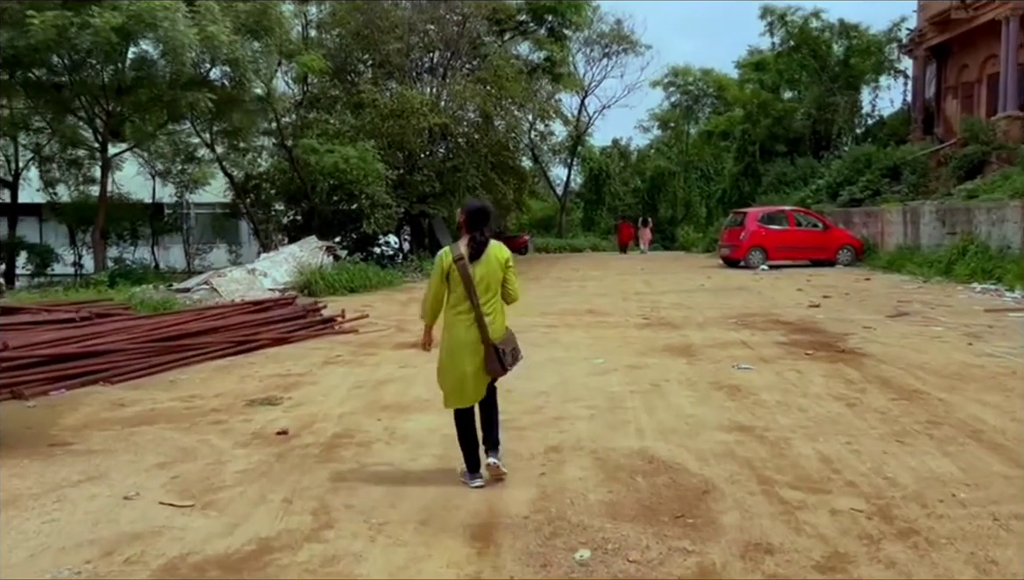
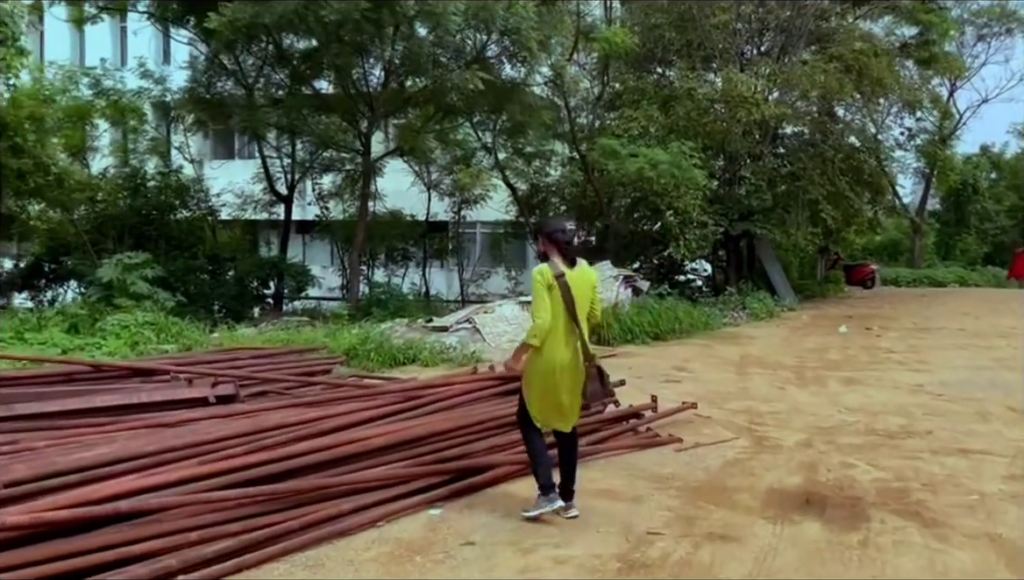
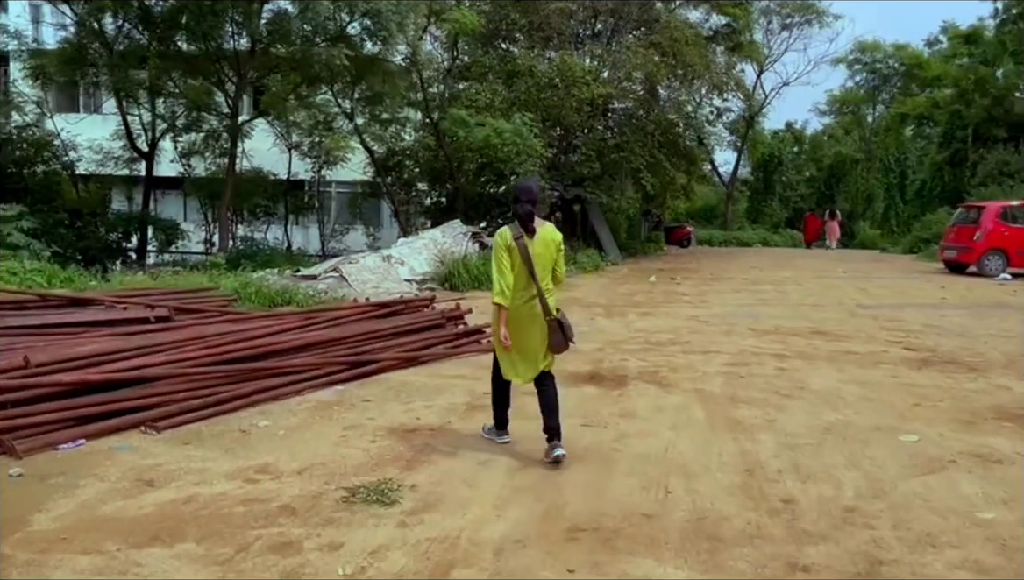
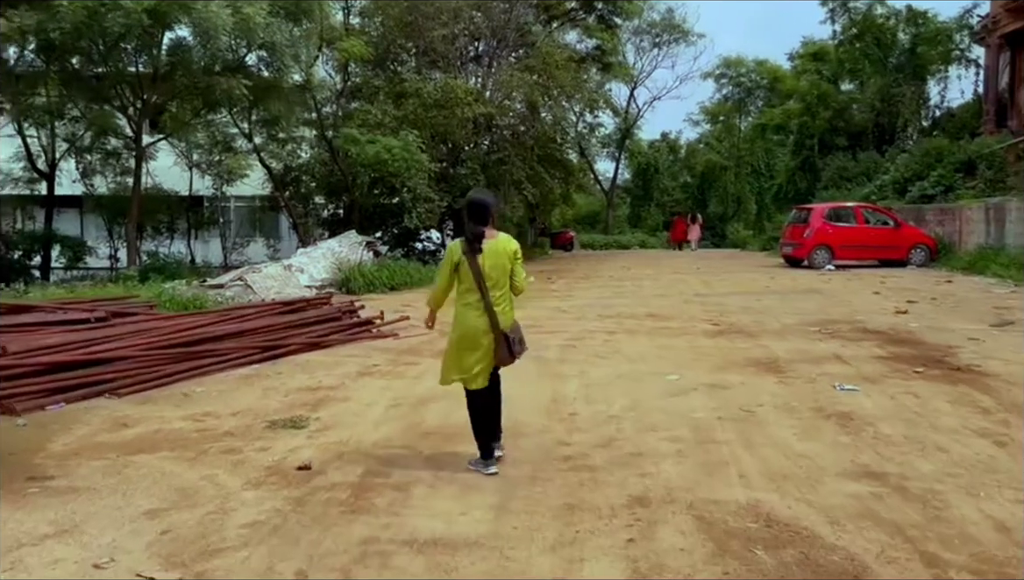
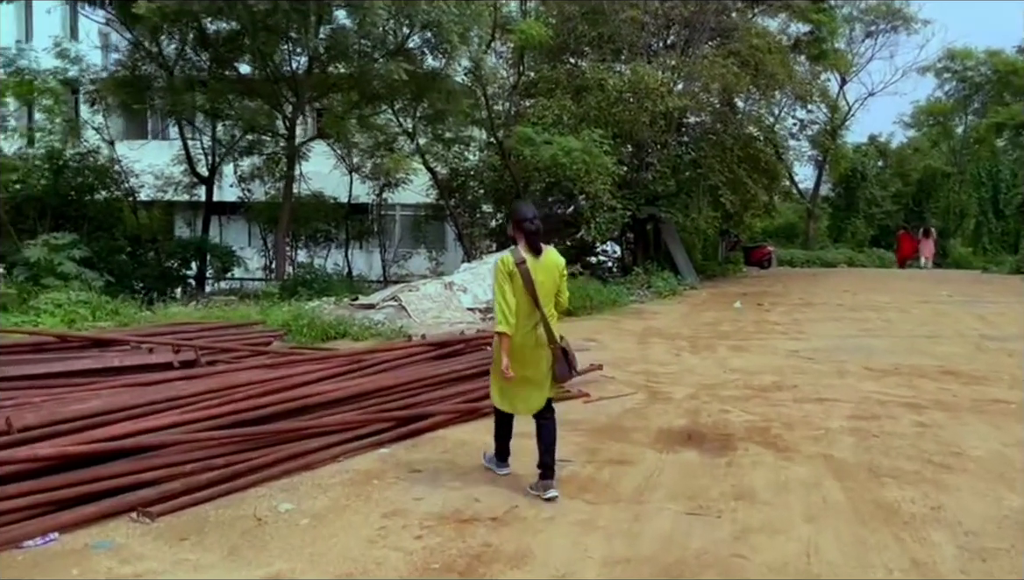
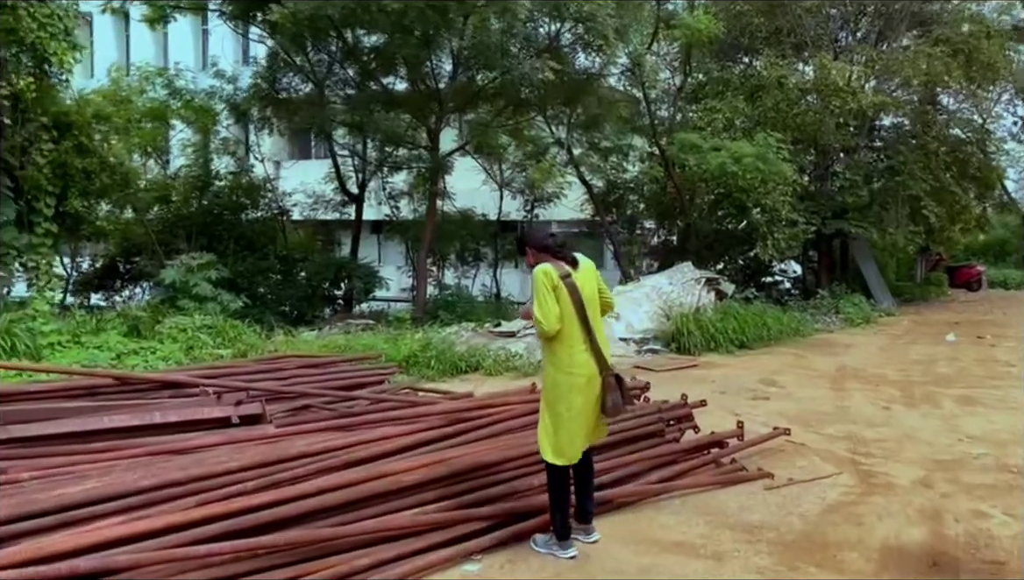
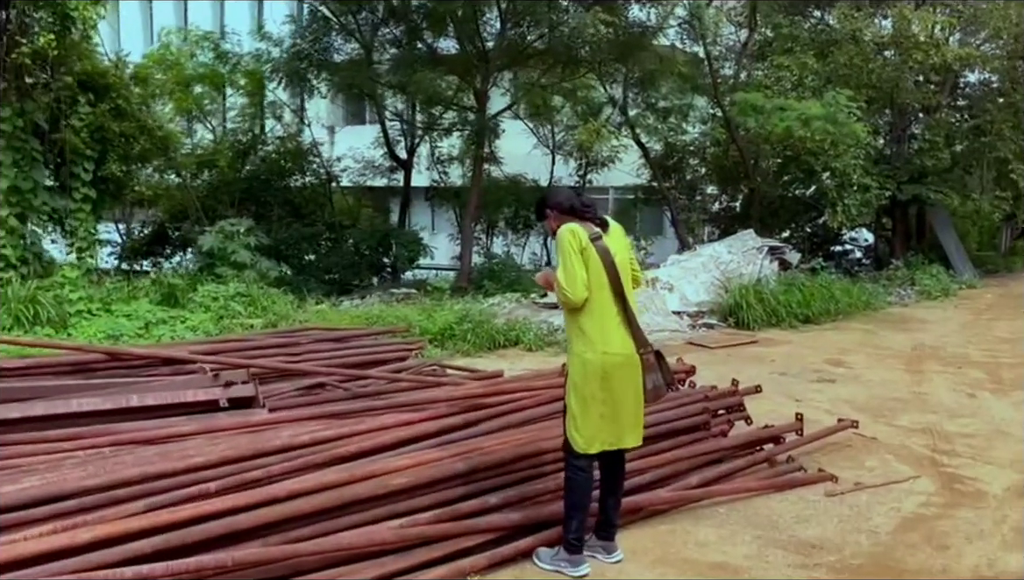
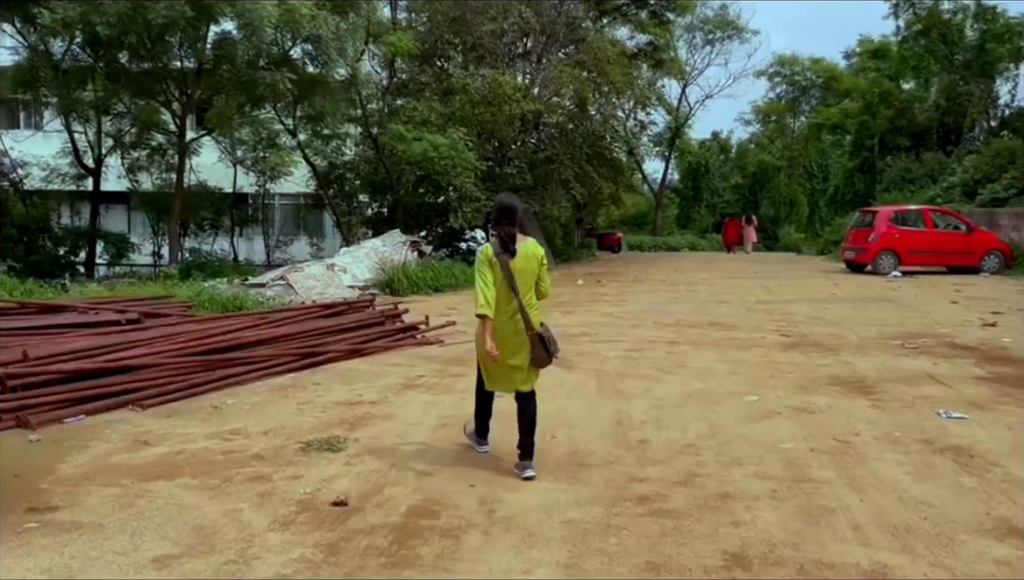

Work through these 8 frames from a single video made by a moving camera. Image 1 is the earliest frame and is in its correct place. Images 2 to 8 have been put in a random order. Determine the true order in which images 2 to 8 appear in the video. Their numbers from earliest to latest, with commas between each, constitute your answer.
4, 8, 3, 5, 2, 6, 7
